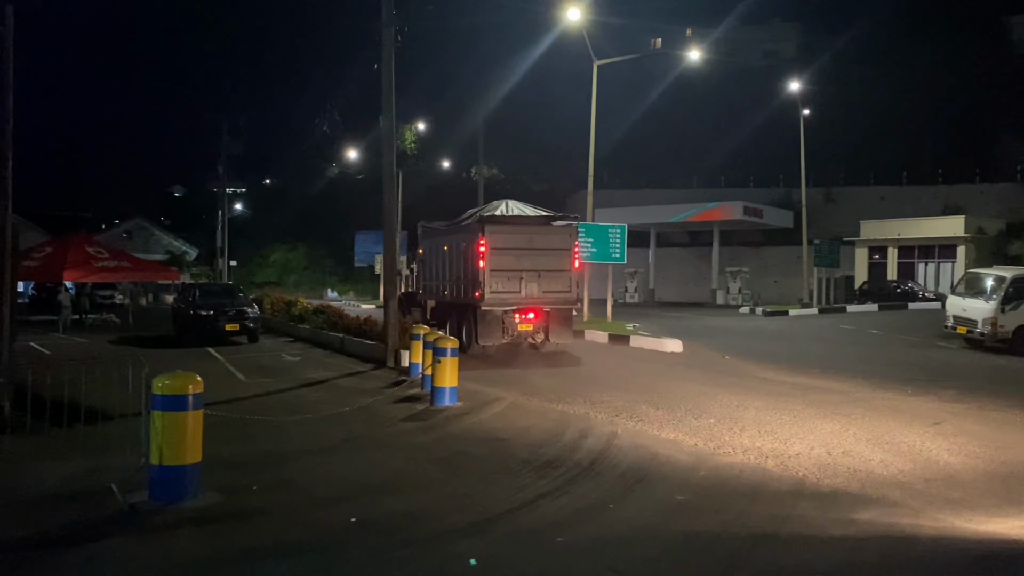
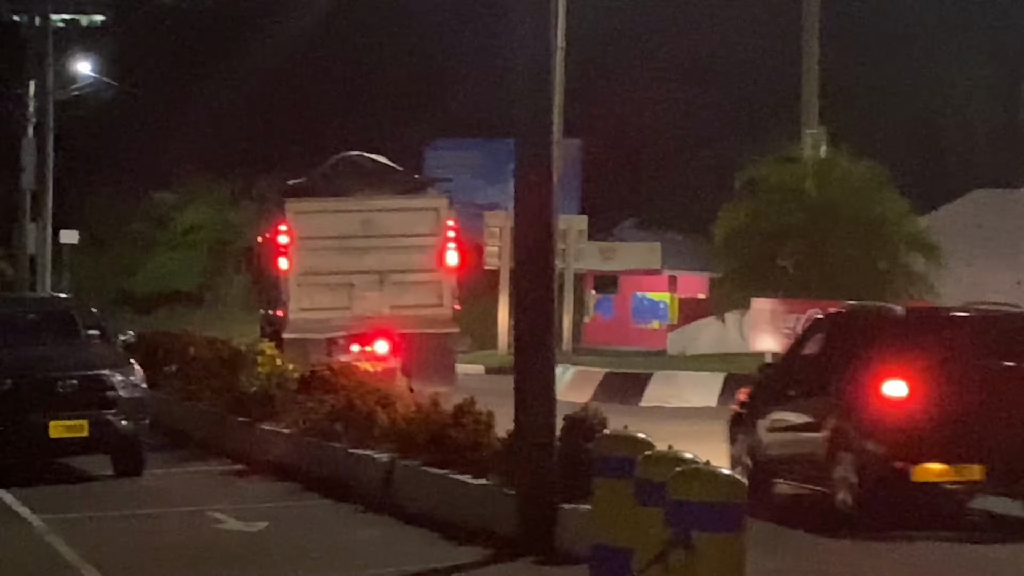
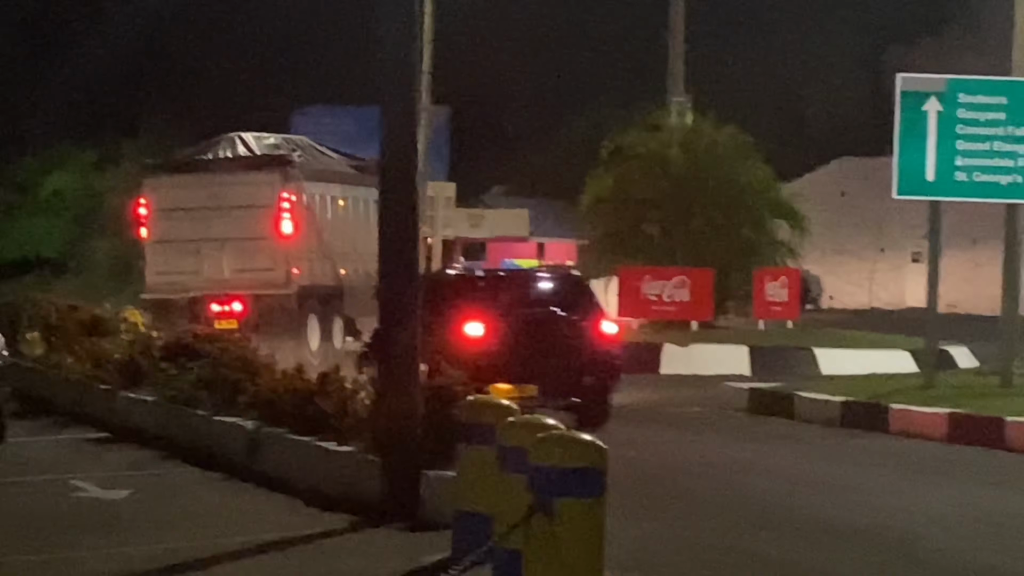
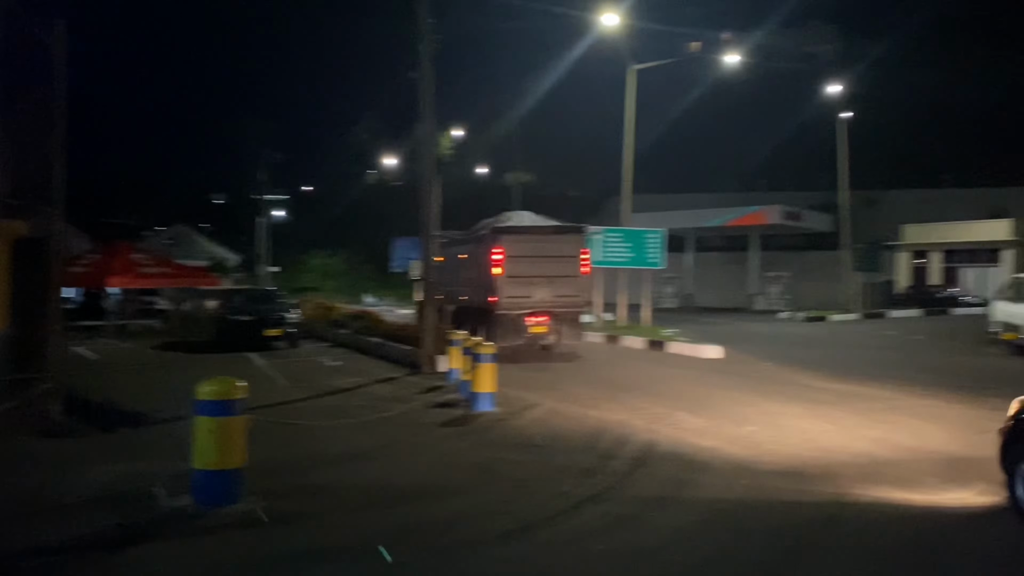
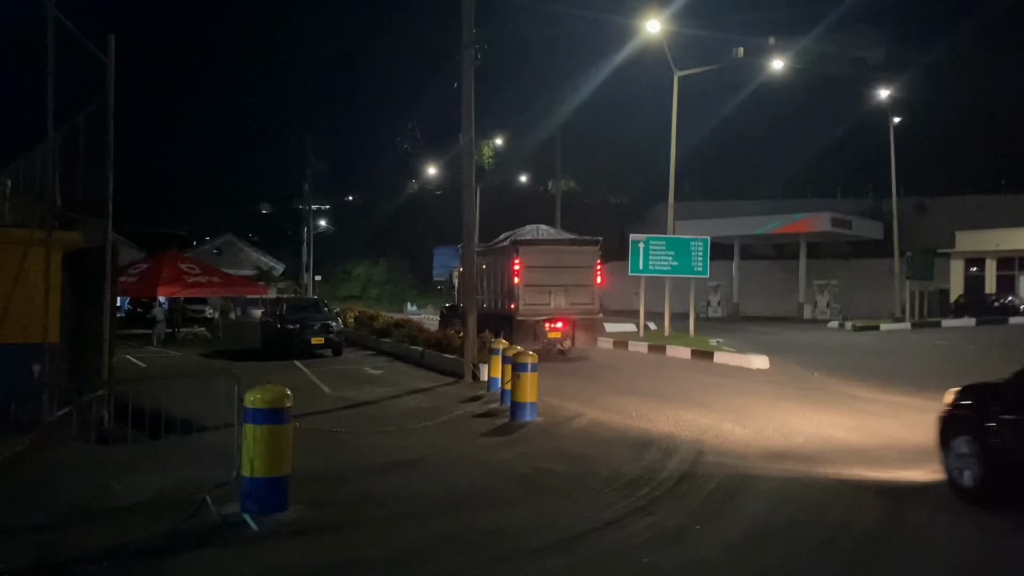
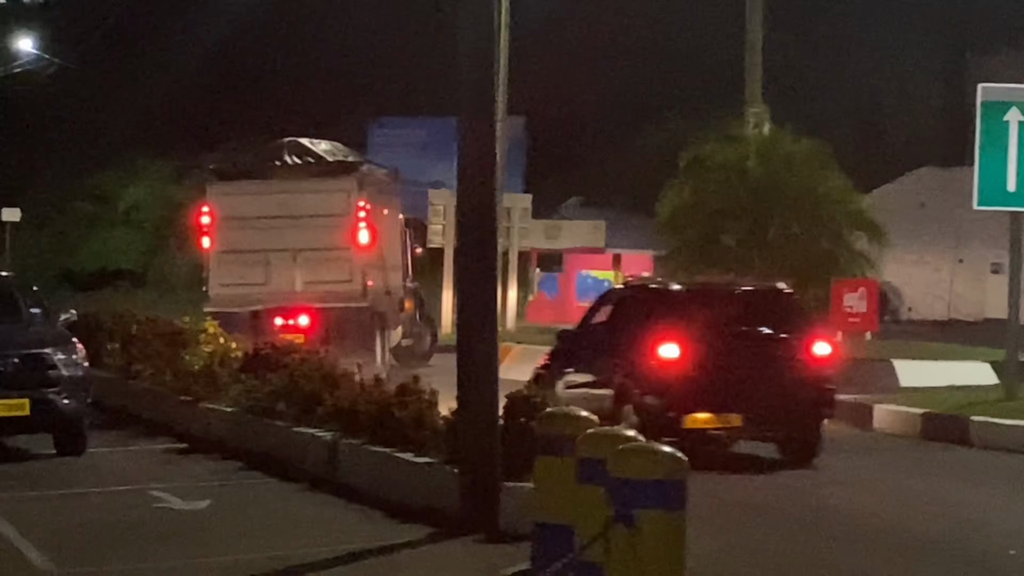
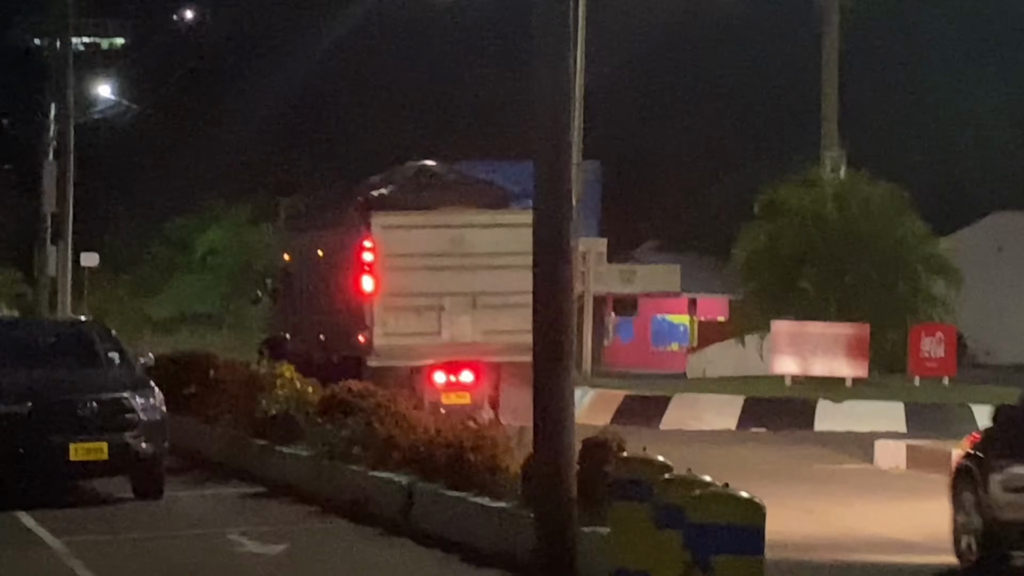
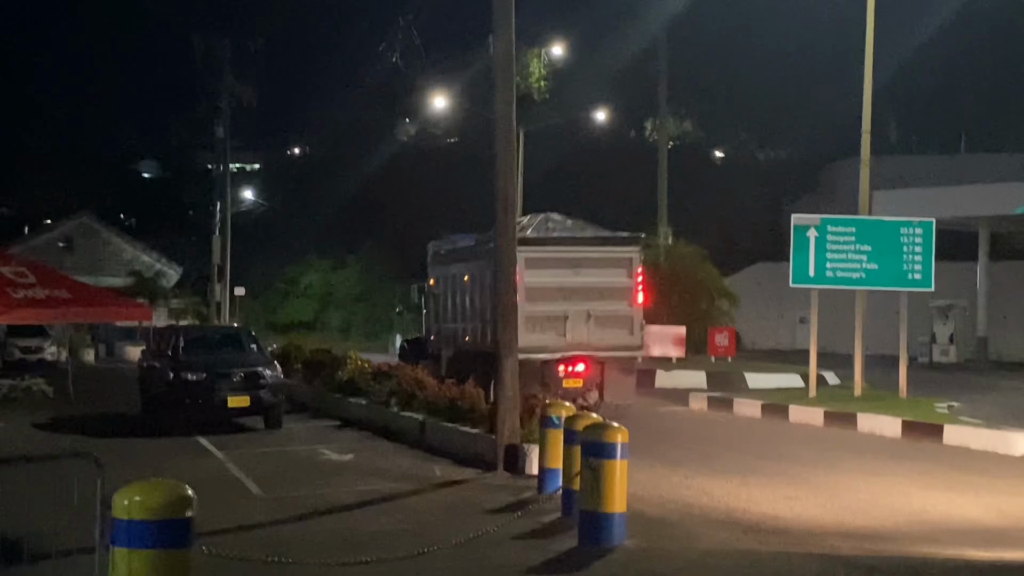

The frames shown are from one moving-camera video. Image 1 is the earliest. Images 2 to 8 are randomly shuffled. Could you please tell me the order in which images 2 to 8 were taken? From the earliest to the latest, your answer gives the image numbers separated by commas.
4, 5, 8, 7, 2, 6, 3
